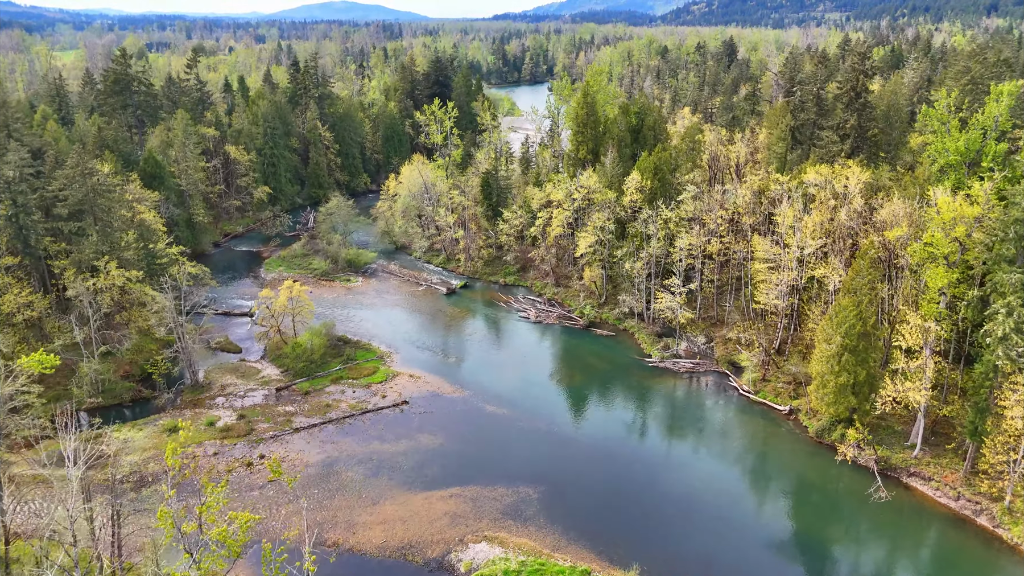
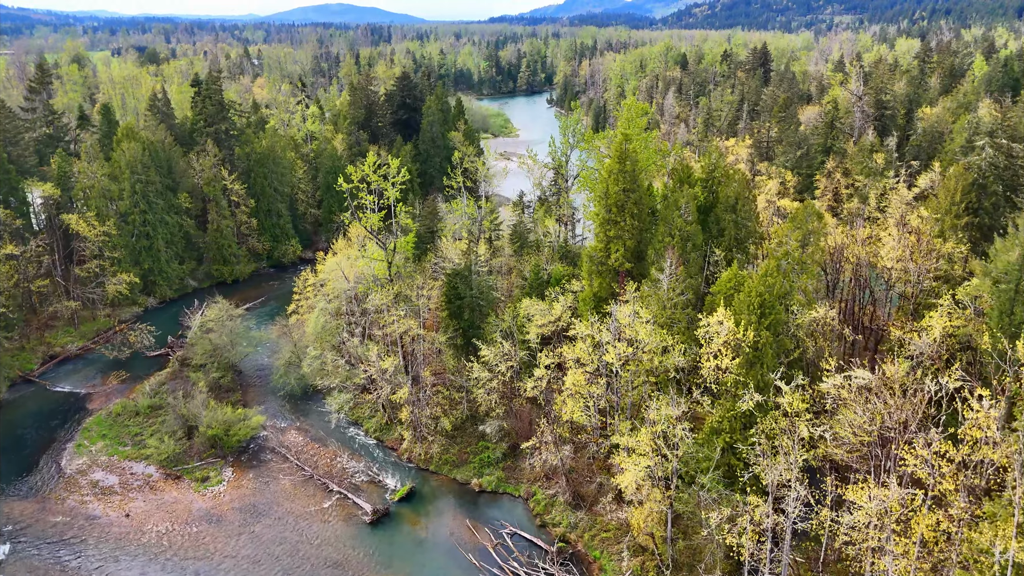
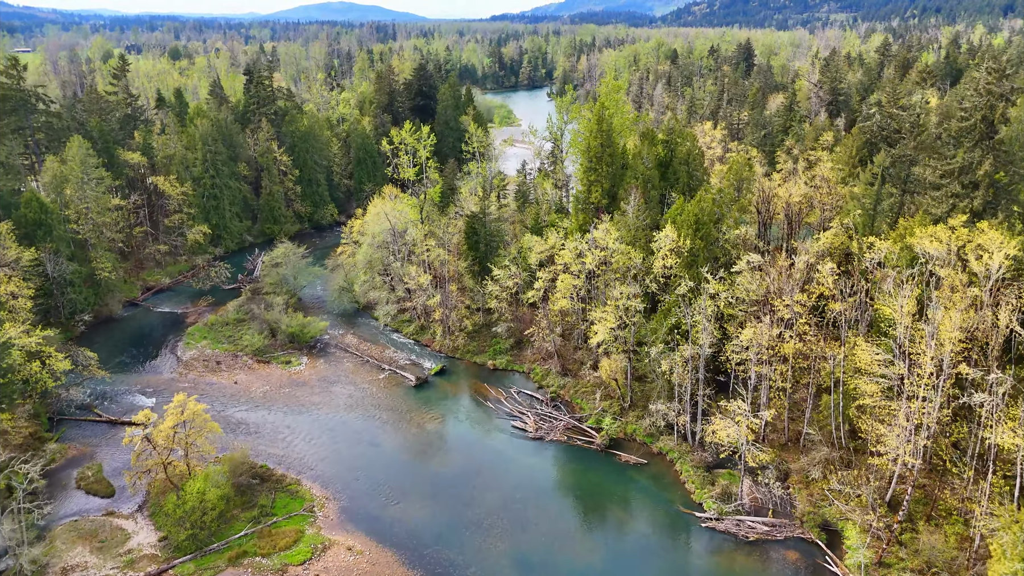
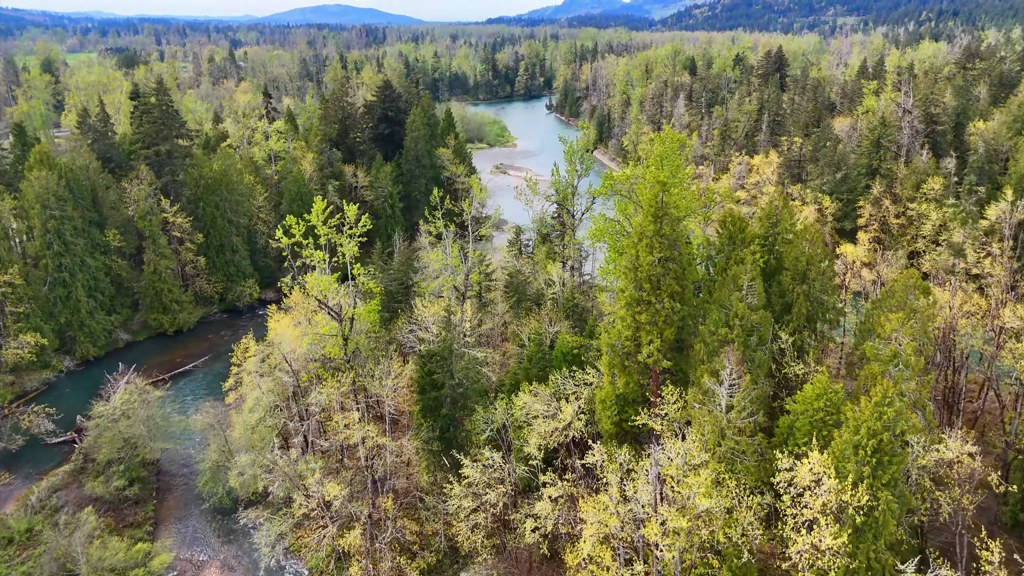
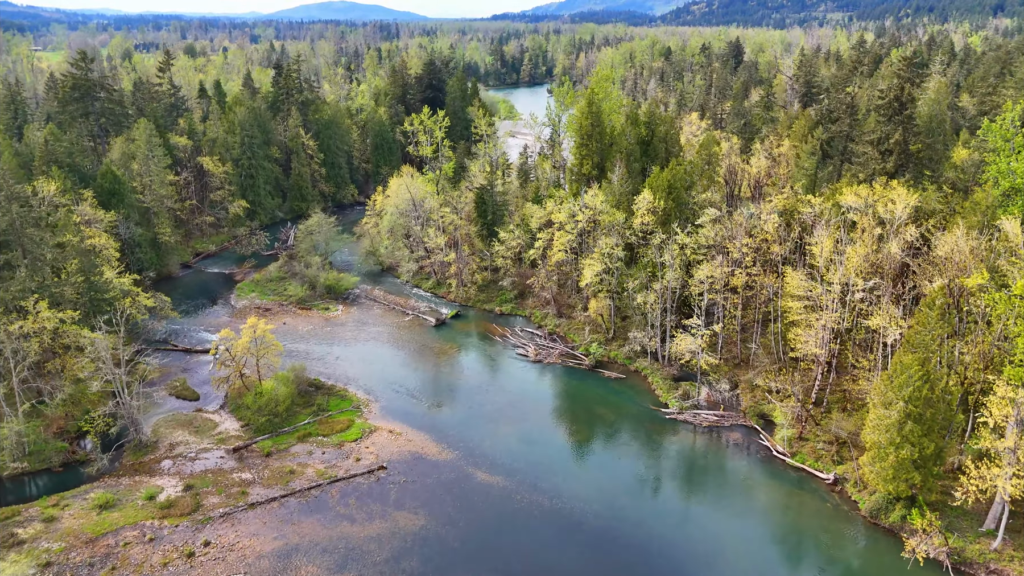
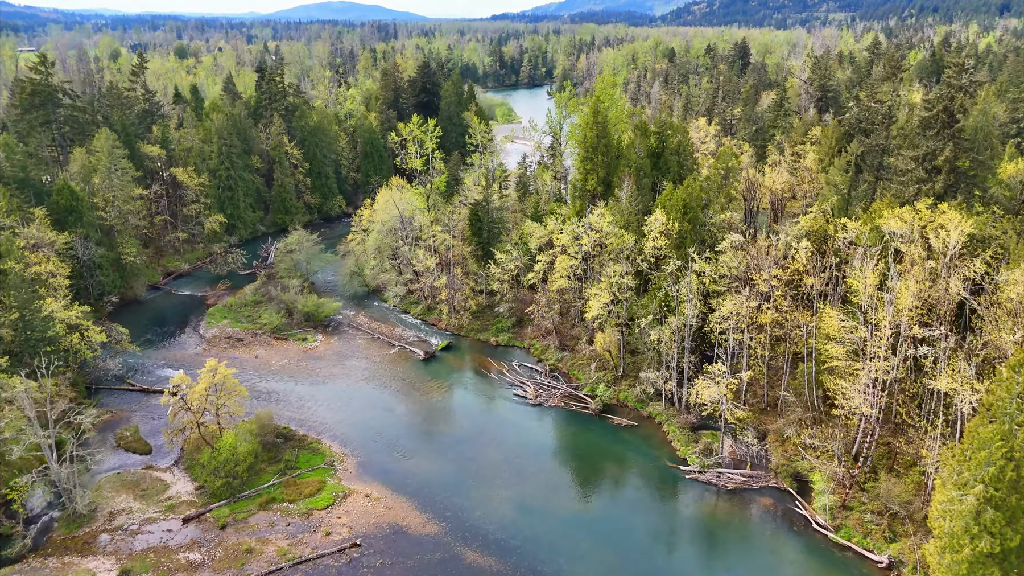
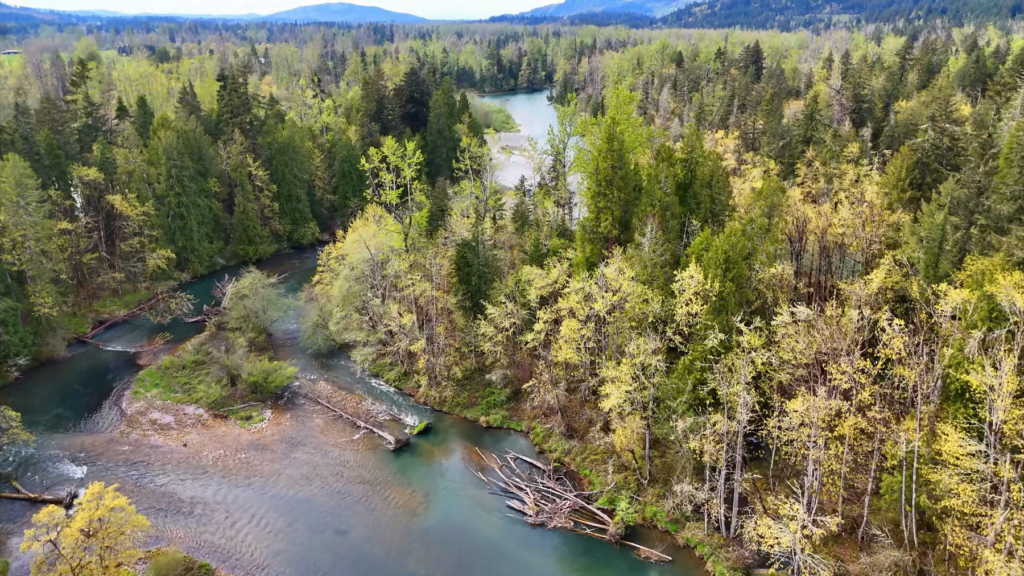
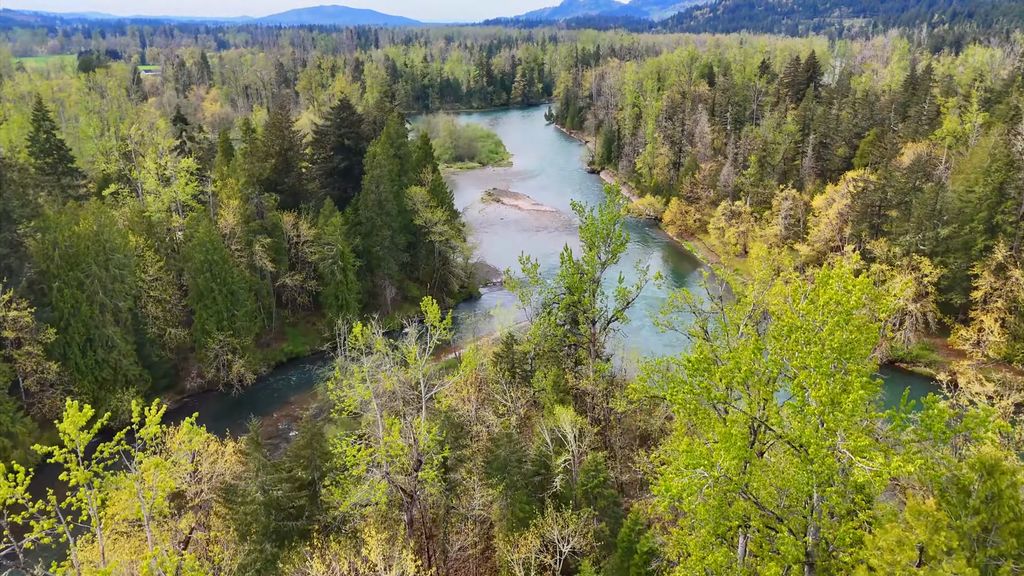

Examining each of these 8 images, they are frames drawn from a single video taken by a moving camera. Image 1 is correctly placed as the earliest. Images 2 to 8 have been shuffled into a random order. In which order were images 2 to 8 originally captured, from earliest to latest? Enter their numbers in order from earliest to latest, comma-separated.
5, 6, 3, 7, 2, 4, 8
